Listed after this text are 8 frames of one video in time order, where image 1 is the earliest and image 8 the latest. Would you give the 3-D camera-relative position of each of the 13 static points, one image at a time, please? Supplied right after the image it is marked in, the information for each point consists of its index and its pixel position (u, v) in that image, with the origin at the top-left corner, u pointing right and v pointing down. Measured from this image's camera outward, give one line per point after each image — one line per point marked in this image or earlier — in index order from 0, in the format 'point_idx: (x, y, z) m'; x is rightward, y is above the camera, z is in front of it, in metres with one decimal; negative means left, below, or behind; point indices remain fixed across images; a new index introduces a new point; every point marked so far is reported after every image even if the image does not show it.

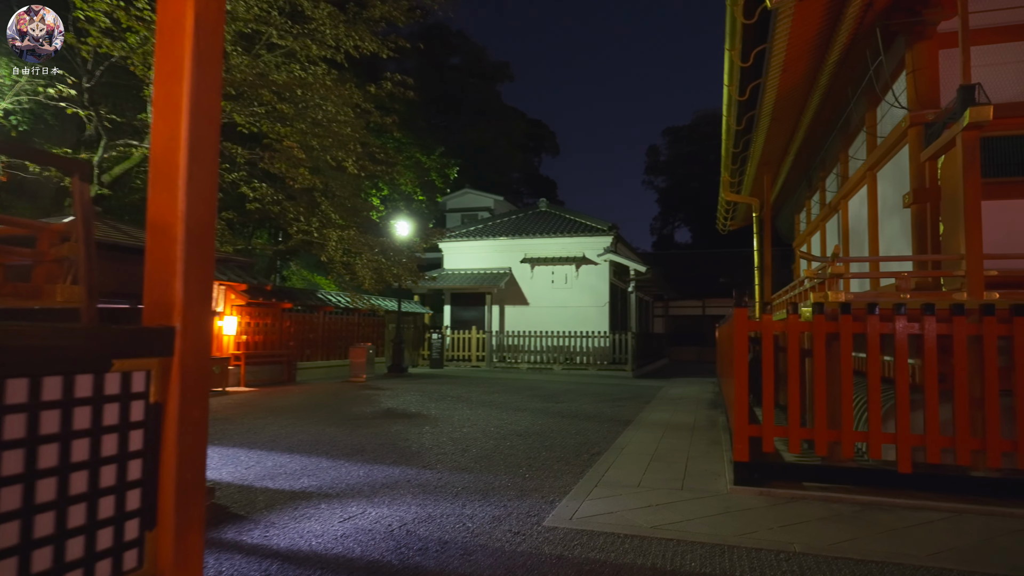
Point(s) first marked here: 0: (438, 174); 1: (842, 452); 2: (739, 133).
0: (-2.0, +3.1, +17.3) m
1: (+2.4, -1.2, +4.8) m
2: (+3.2, +2.2, +9.1) m
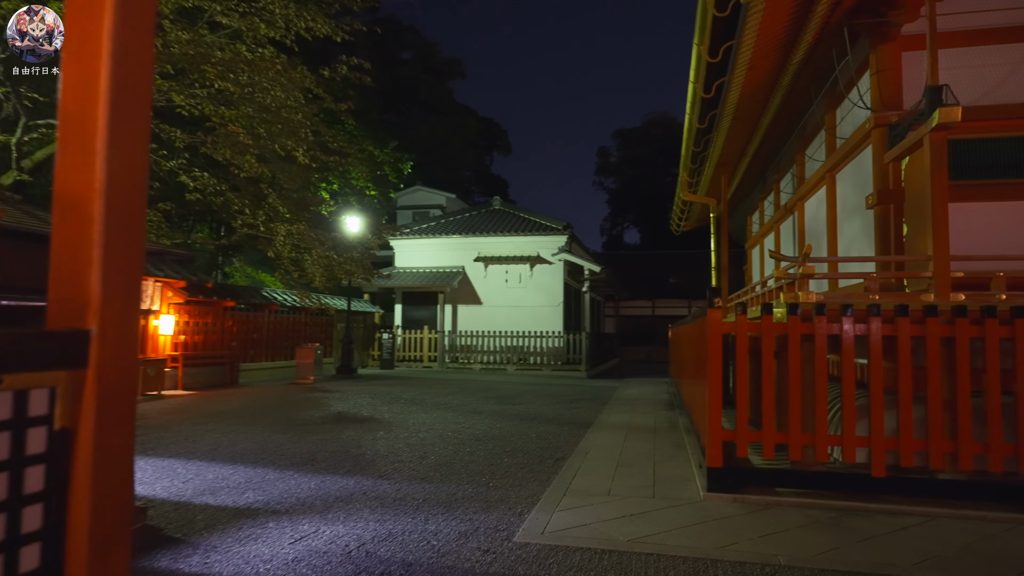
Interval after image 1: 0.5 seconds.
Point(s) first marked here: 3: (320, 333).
0: (-3.2, +3.1, +16.8) m
1: (+2.2, -1.2, +4.7) m
2: (+2.6, +2.2, +9.1) m
3: (-5.0, -1.2, +16.7) m
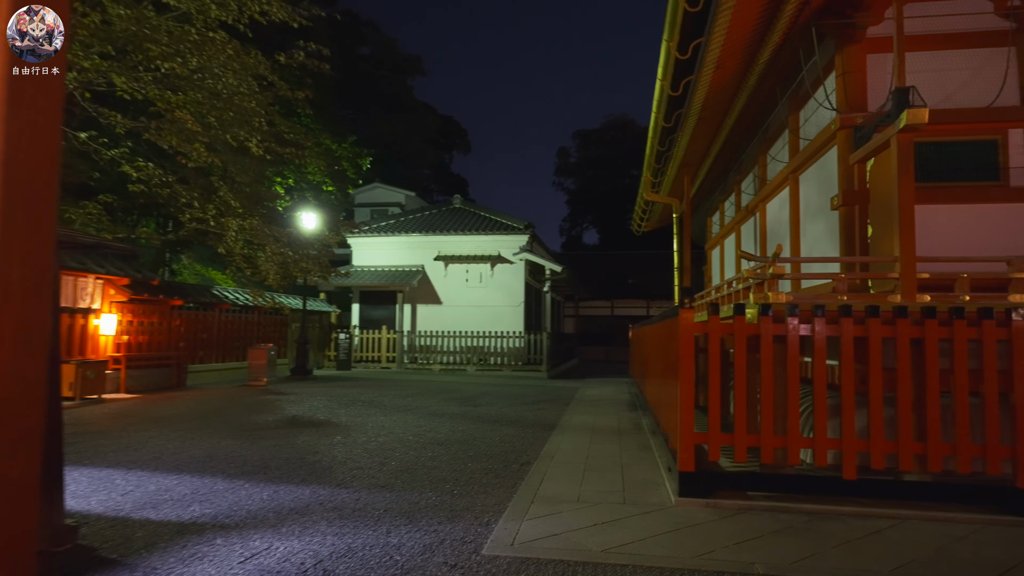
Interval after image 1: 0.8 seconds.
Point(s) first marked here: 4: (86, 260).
0: (-4.1, +3.1, +16.3) m
1: (+2.0, -1.2, +4.6) m
2: (+2.1, +2.2, +9.0) m
3: (-5.9, -1.1, +16.2) m
4: (-7.0, +0.5, +10.6) m
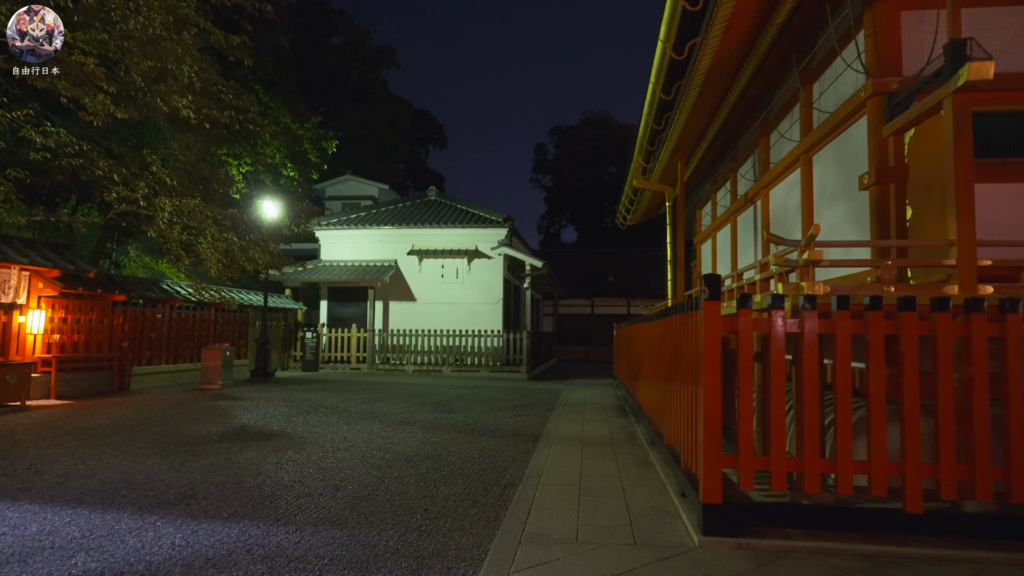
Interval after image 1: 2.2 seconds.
0: (-4.6, +3.2, +15.2) m
1: (+1.9, -1.1, +3.7) m
2: (+1.9, +2.3, +8.1) m
3: (-6.4, -1.0, +15.0) m
4: (-7.3, +0.6, +9.3) m
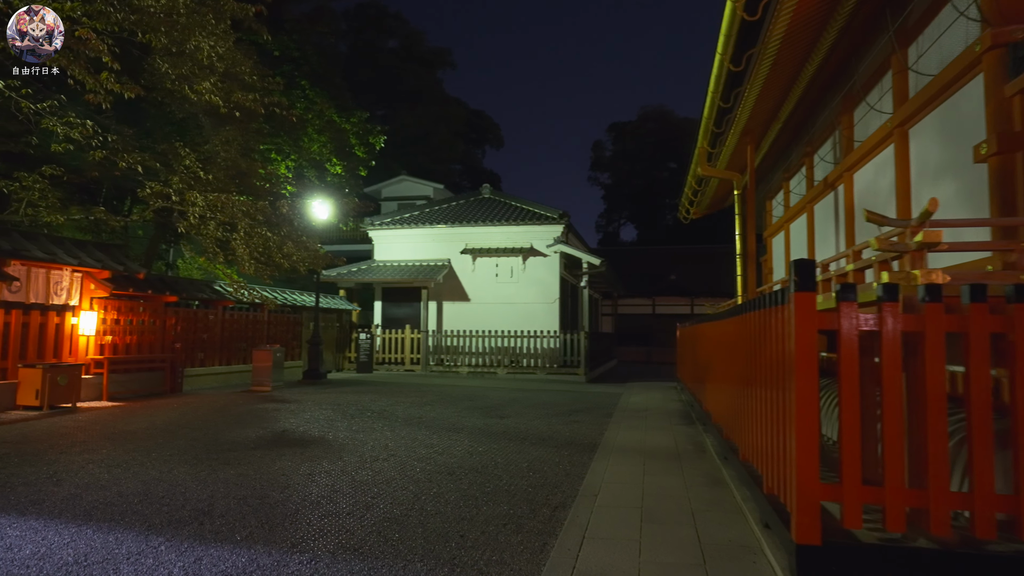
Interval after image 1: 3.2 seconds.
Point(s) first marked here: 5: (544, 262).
0: (-3.4, +3.2, +14.9) m
1: (+2.1, -1.1, +2.9) m
2: (+2.4, +2.3, +7.3) m
3: (-5.2, -1.0, +14.9) m
4: (-6.6, +0.6, +9.3) m
5: (+0.9, +0.7, +18.1) m
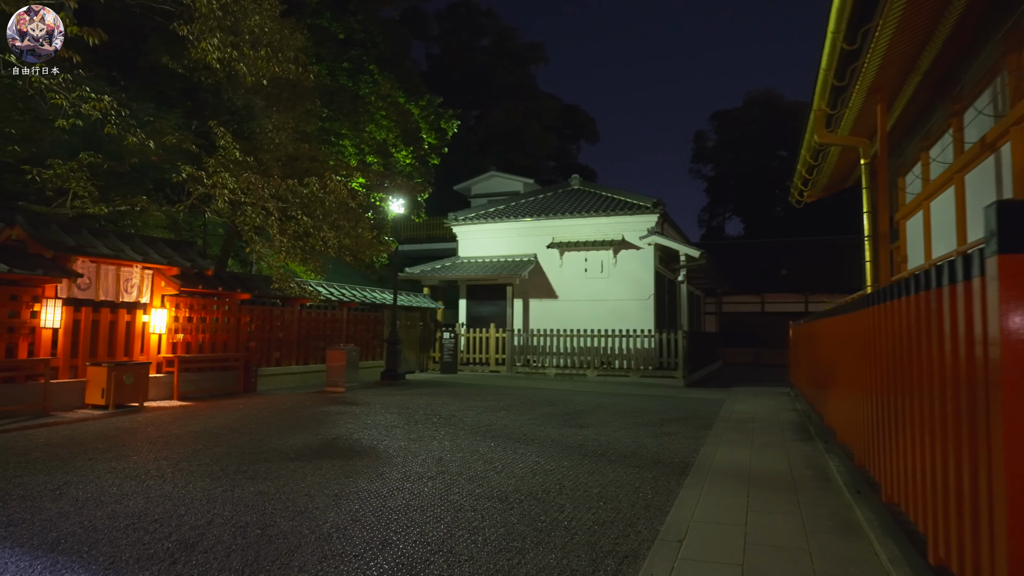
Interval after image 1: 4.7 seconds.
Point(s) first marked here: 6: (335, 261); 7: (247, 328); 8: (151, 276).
0: (-1.5, +3.3, +14.3) m
1: (+2.1, -1.0, +1.5) m
2: (+3.1, +2.4, +5.8) m
3: (-3.3, -1.0, +14.5) m
4: (-5.5, +0.6, +9.2) m
5: (+3.2, +0.8, +16.7) m
6: (-5.0, +0.8, +17.5) m
7: (-4.6, -0.7, +11.3) m
8: (-5.3, +0.2, +9.6) m
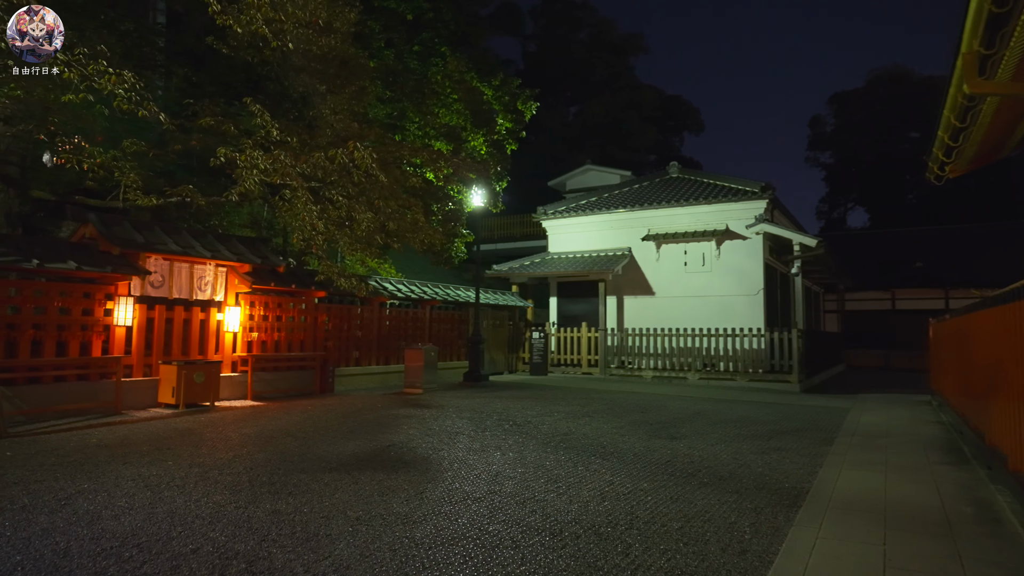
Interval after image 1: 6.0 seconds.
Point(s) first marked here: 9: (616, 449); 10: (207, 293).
0: (+0.3, +3.4, +13.5) m
1: (+1.9, -0.8, +0.3) m
2: (+3.5, +2.6, +4.3) m
3: (-1.4, -0.9, +13.9) m
4: (-4.4, +0.6, +9.1) m
5: (+5.4, +1.0, +15.1) m
6: (-2.6, +0.8, +17.2) m
7: (-3.2, -0.7, +11.0) m
8: (-4.2, +0.2, +9.4) m
9: (+1.1, -1.6, +6.6) m
10: (-4.3, -0.1, +9.2) m
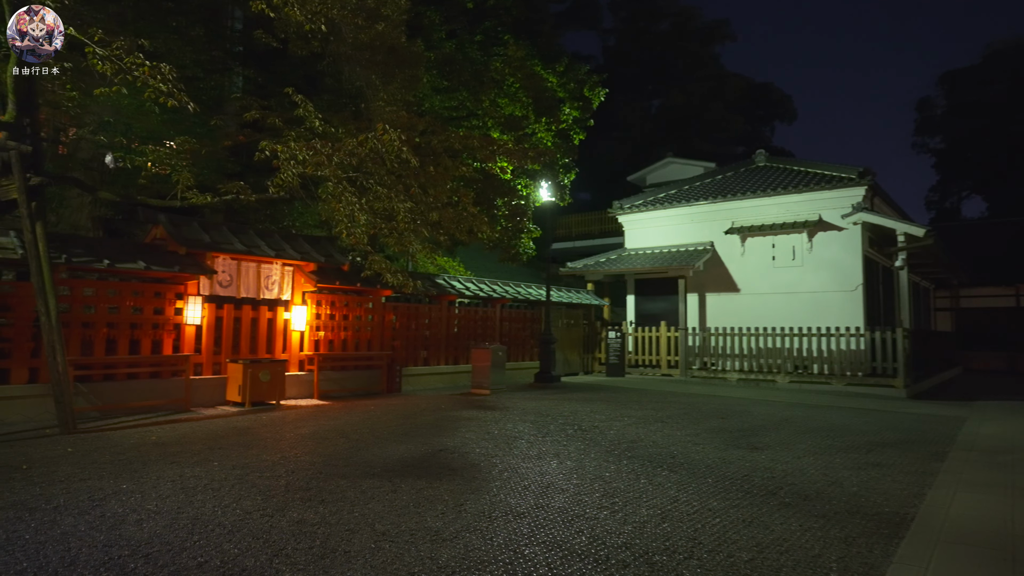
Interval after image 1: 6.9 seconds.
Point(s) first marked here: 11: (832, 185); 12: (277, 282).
0: (+1.7, +3.4, +12.9) m
1: (+1.6, -0.8, -0.4) m
2: (+3.7, +2.7, +3.4) m
3: (+0.2, -0.9, +13.6) m
4: (-3.5, +0.6, +9.2) m
5: (+7.0, +1.1, +13.9) m
6: (-0.6, +0.8, +17.0) m
7: (-2.0, -0.6, +10.9) m
8: (-3.2, +0.2, +9.4) m
9: (+1.6, -1.6, +6.0) m
10: (-3.4, -0.1, +9.3) m
11: (+6.9, +2.2, +14.0) m
12: (-3.4, +0.1, +9.3) m
